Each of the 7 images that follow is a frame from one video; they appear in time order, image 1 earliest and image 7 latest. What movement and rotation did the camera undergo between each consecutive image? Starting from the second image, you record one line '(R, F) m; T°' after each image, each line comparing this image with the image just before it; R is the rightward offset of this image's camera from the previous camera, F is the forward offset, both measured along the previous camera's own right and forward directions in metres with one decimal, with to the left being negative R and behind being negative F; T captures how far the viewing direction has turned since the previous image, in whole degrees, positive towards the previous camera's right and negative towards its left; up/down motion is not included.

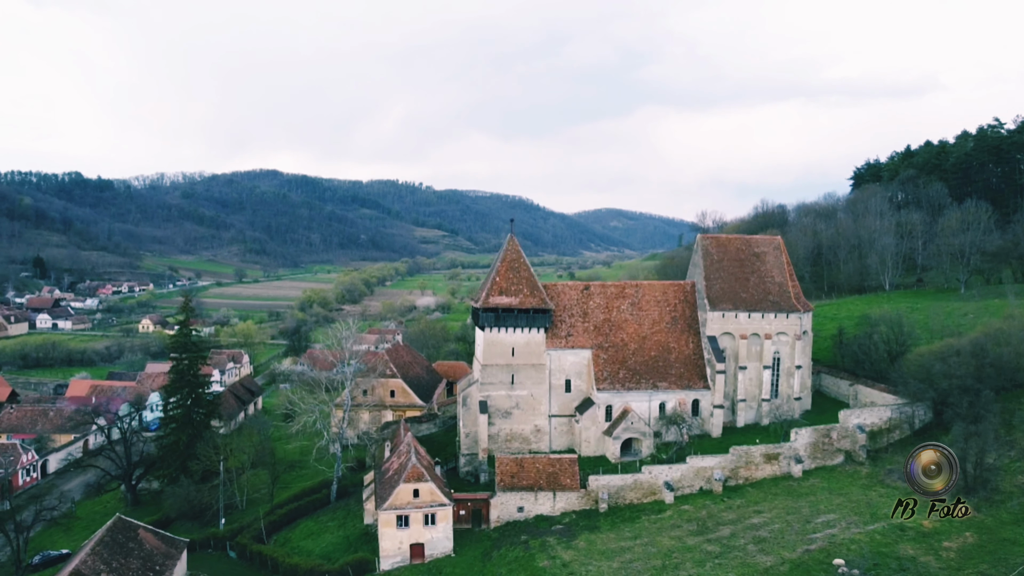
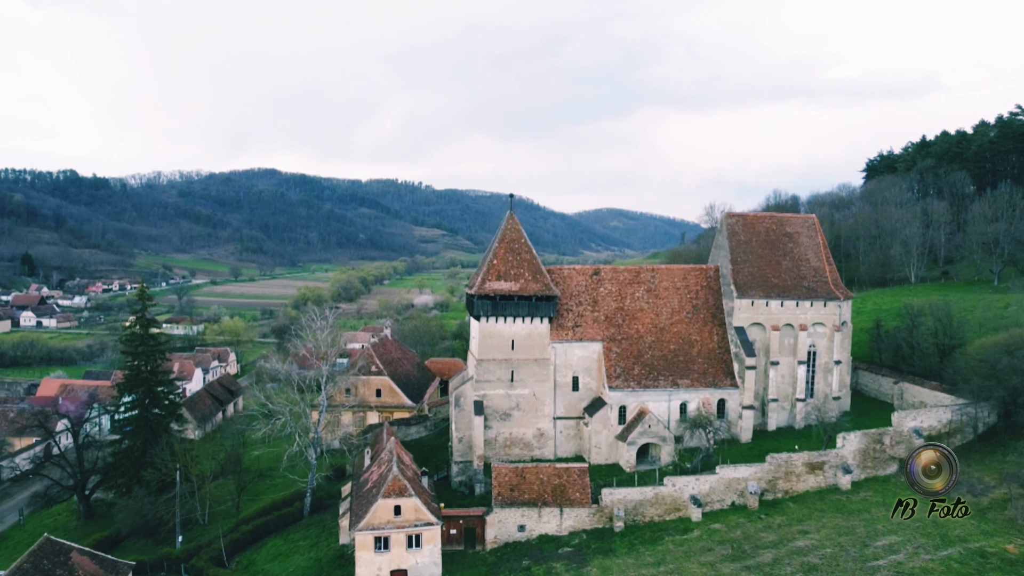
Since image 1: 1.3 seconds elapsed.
(0.0, +5.0) m; 0°
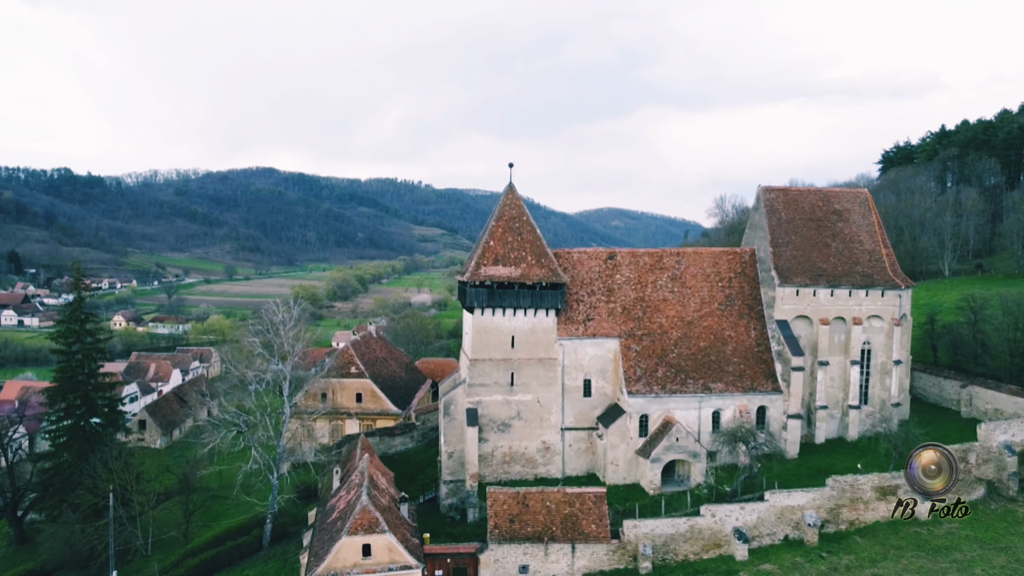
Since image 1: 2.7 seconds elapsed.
(0.0, +5.7) m; 0°
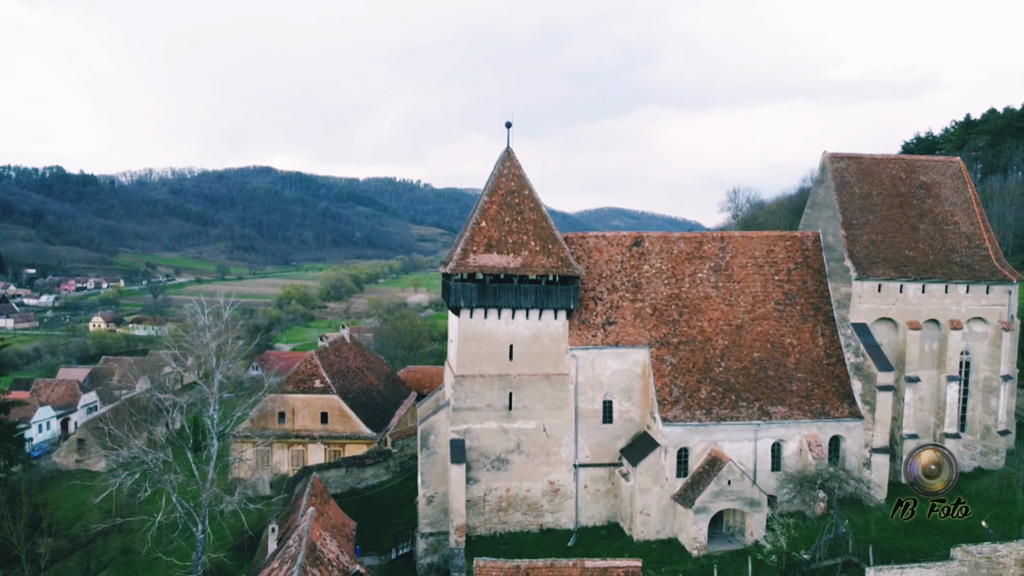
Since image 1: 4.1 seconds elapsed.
(+0.1, +6.9) m; 0°
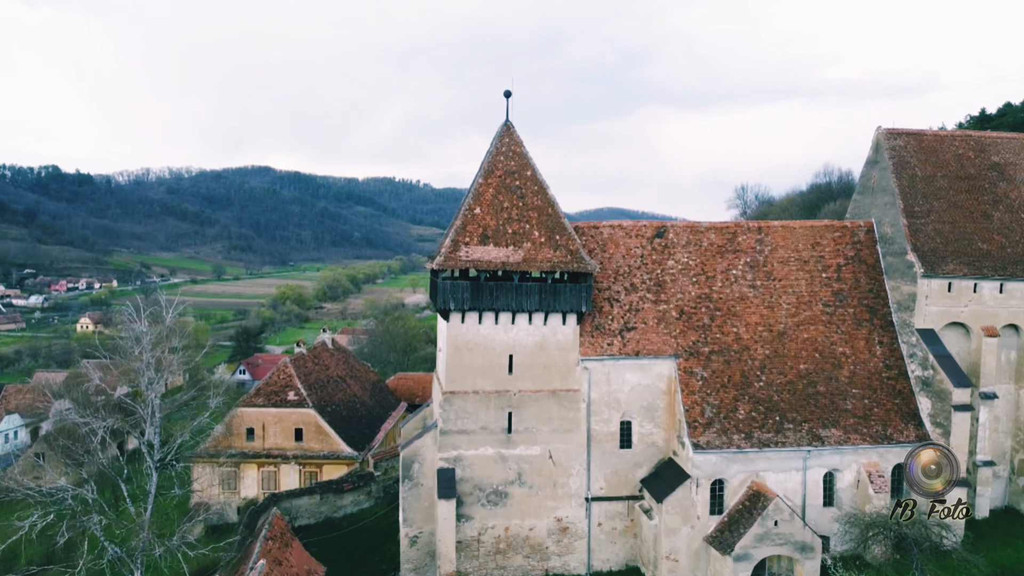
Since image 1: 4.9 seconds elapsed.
(0.0, +3.8) m; 0°
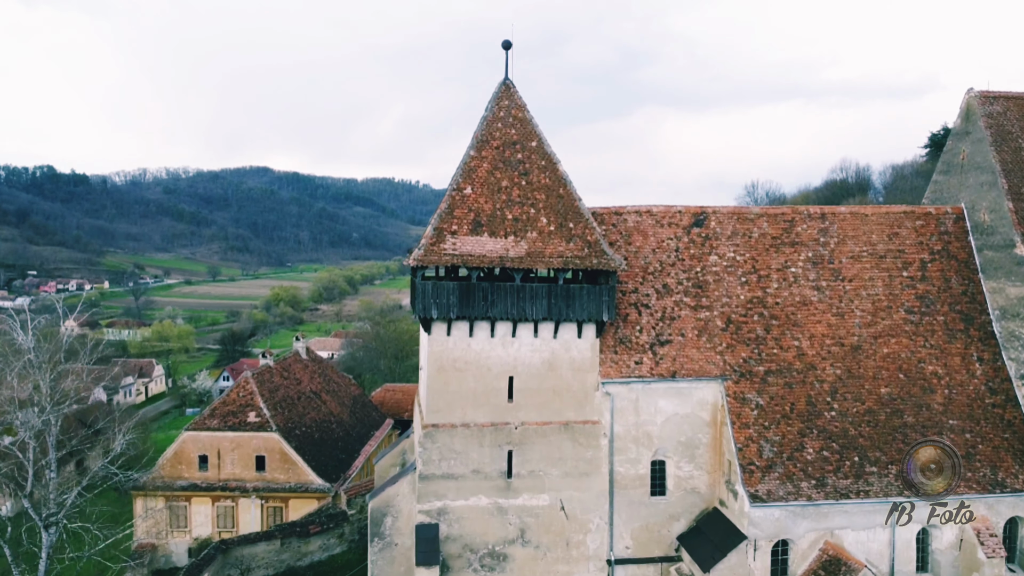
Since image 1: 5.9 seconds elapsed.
(0.0, +4.3) m; 0°
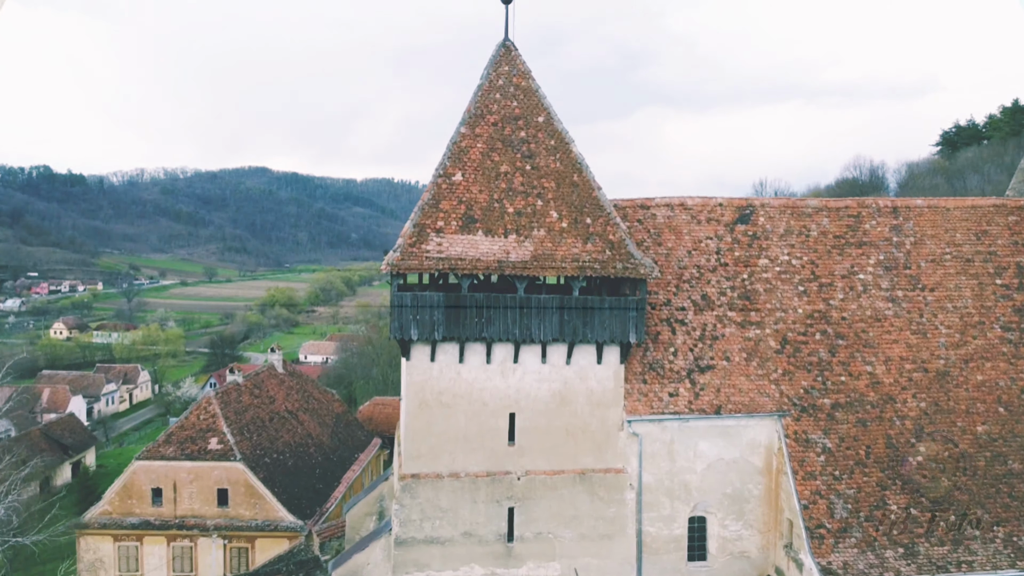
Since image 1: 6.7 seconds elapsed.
(0.0, +3.1) m; 0°
